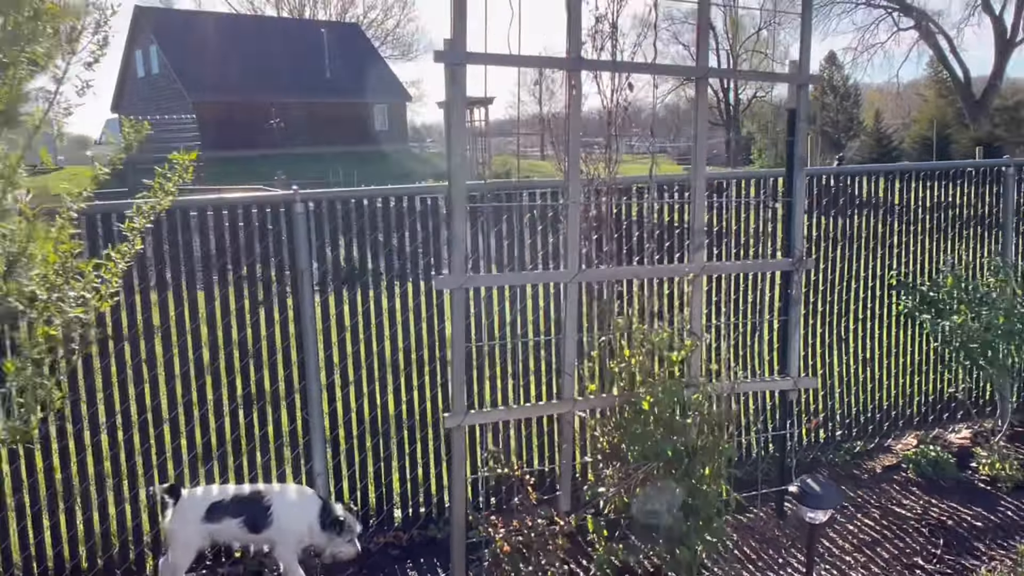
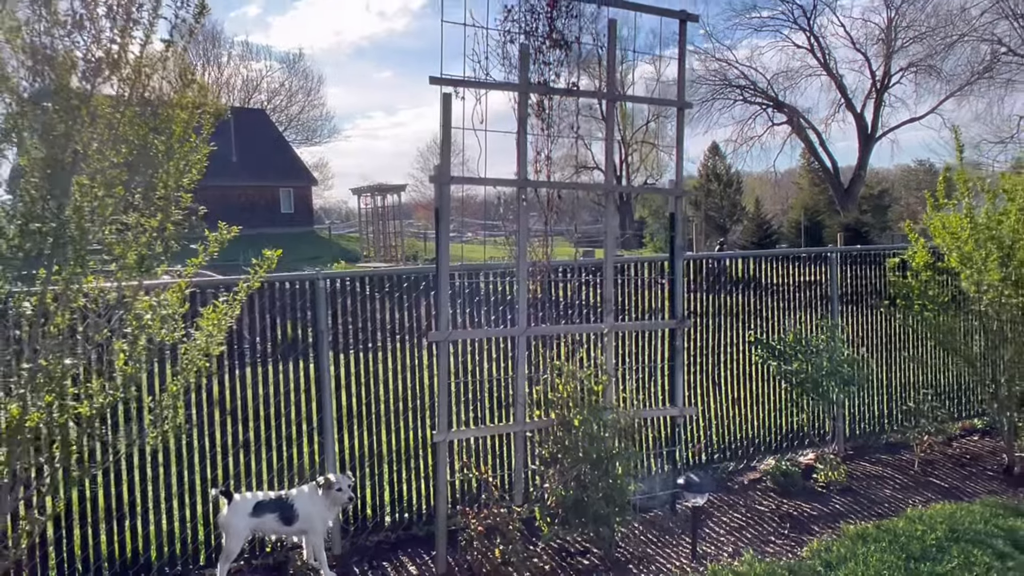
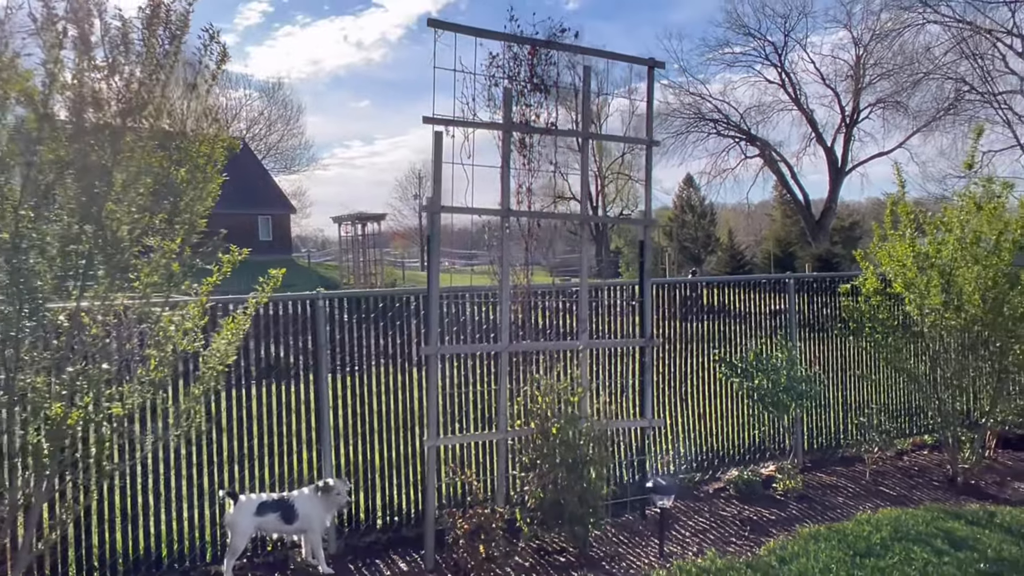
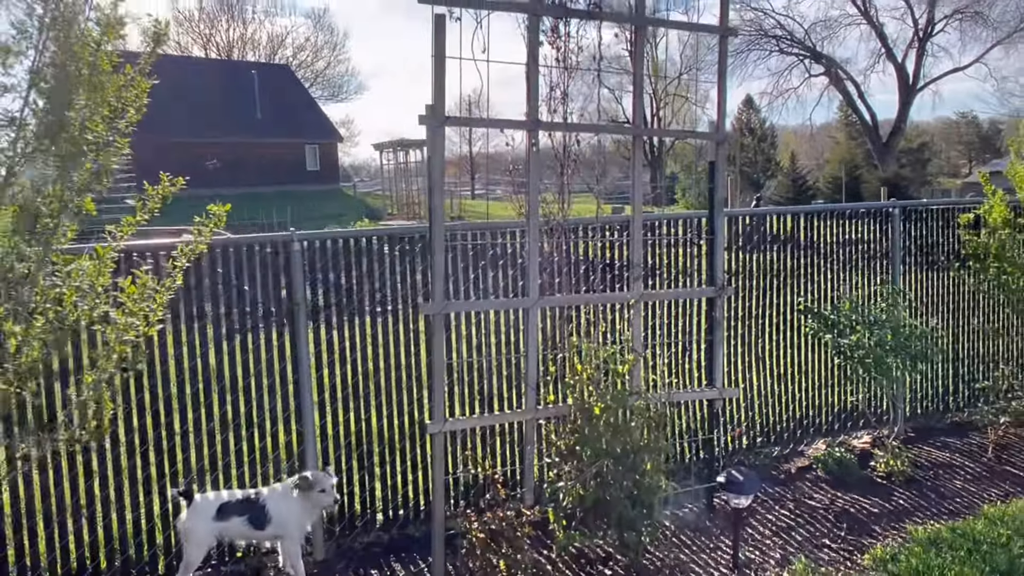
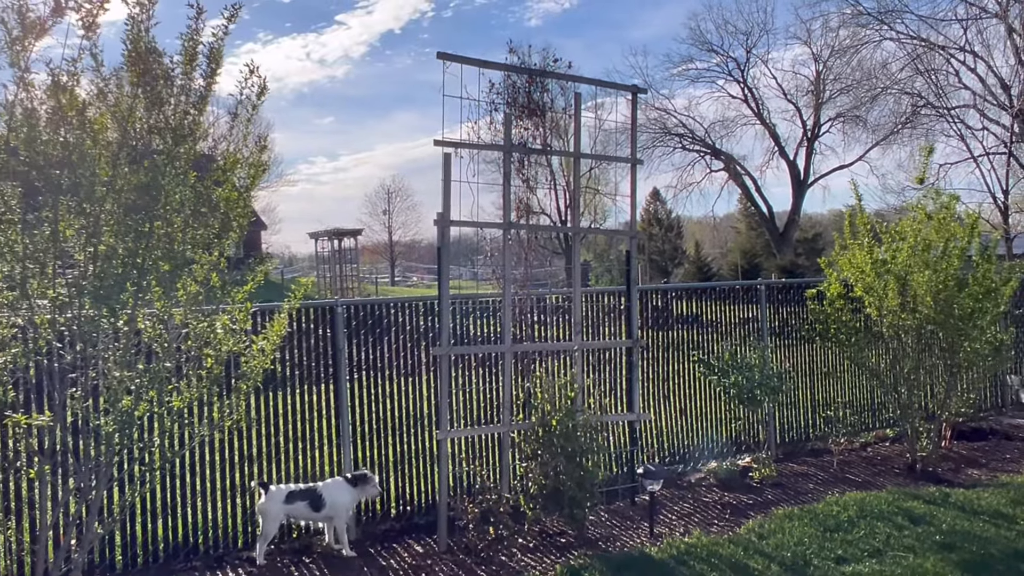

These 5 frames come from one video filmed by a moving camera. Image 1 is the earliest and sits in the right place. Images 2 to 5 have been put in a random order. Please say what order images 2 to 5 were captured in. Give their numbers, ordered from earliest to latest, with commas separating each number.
4, 2, 3, 5
